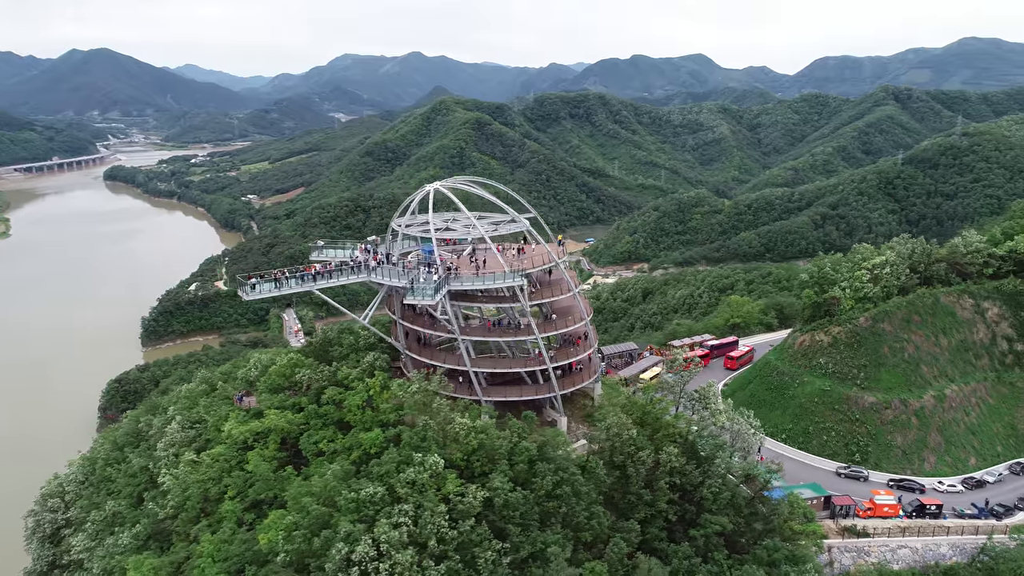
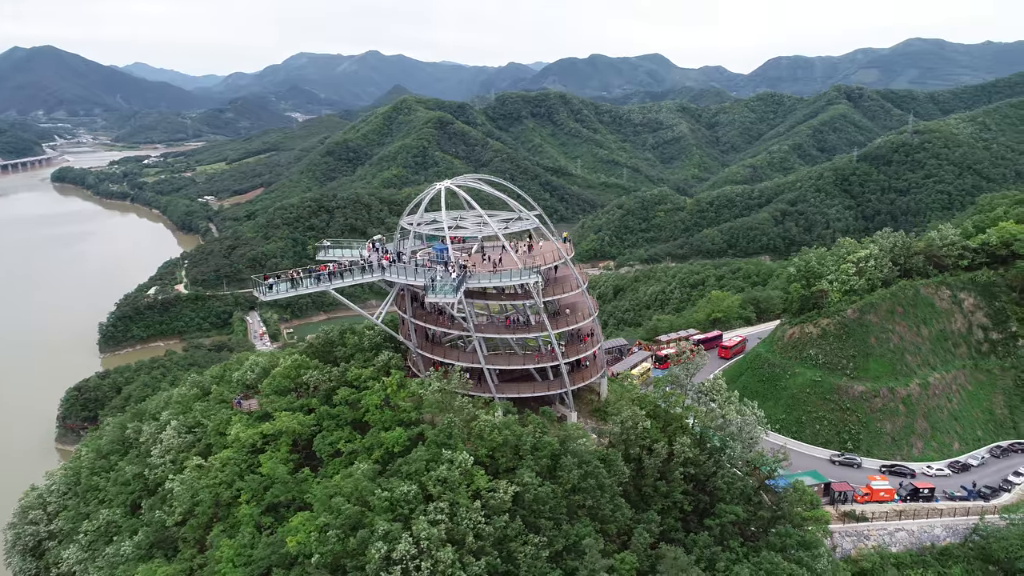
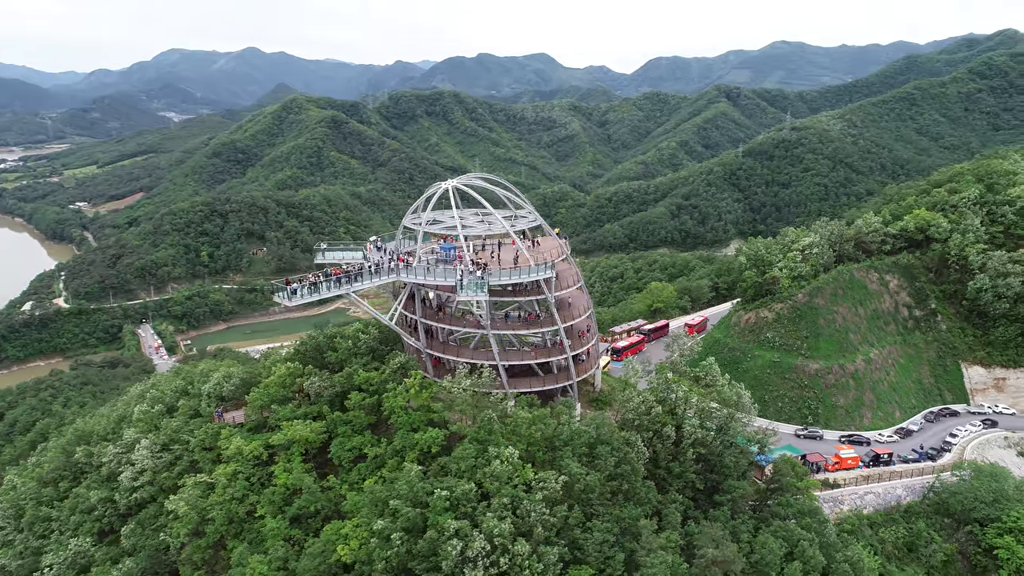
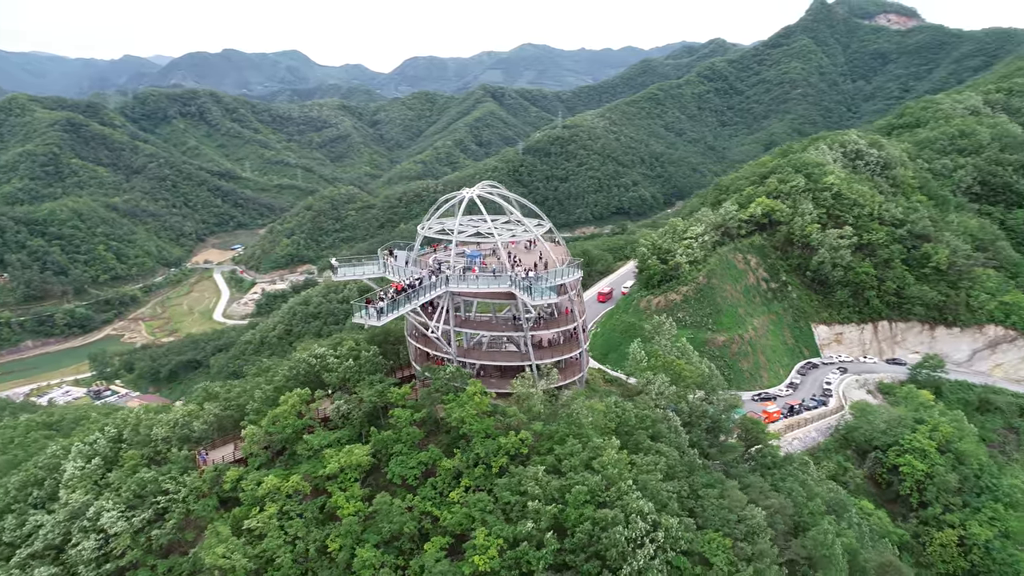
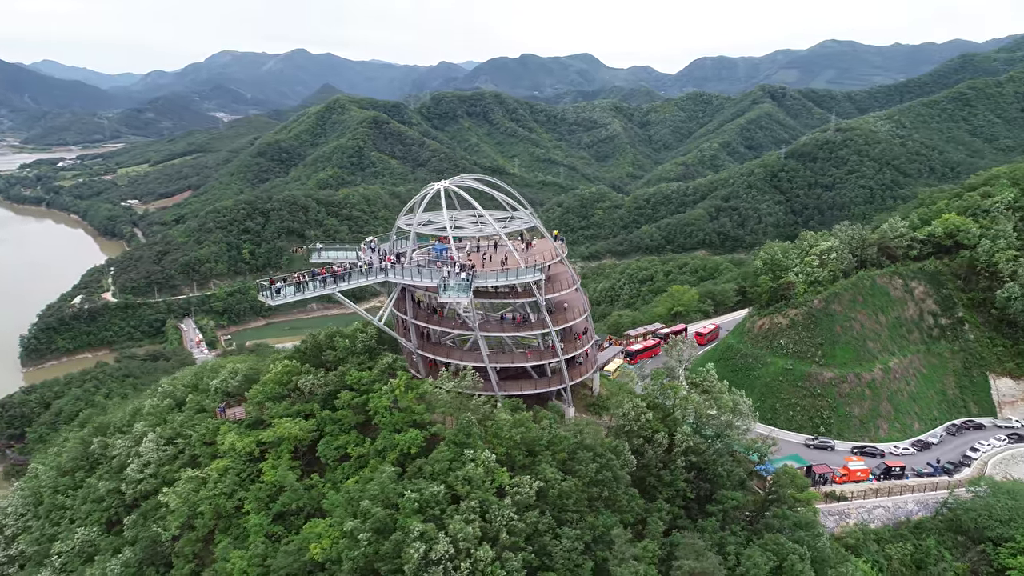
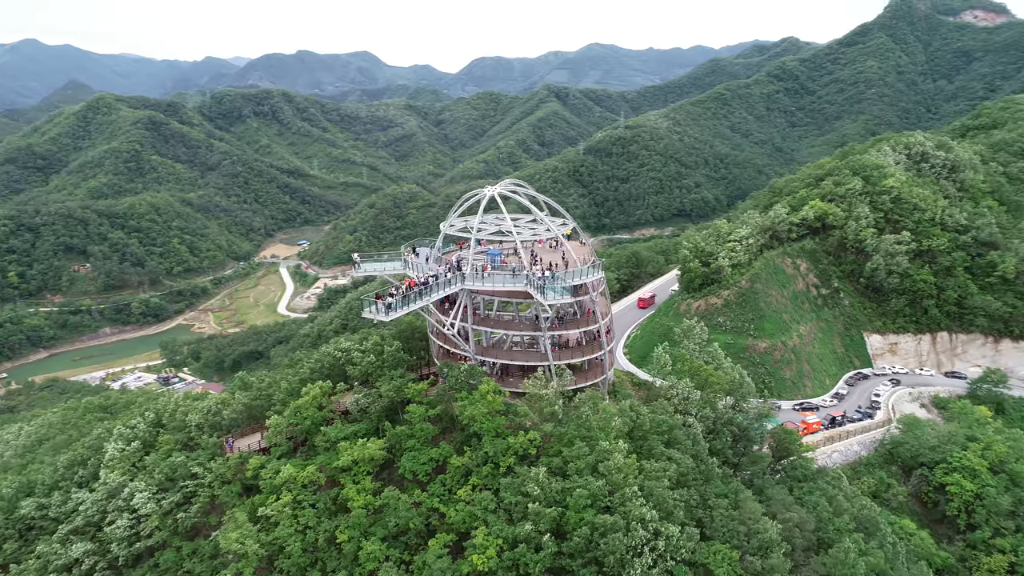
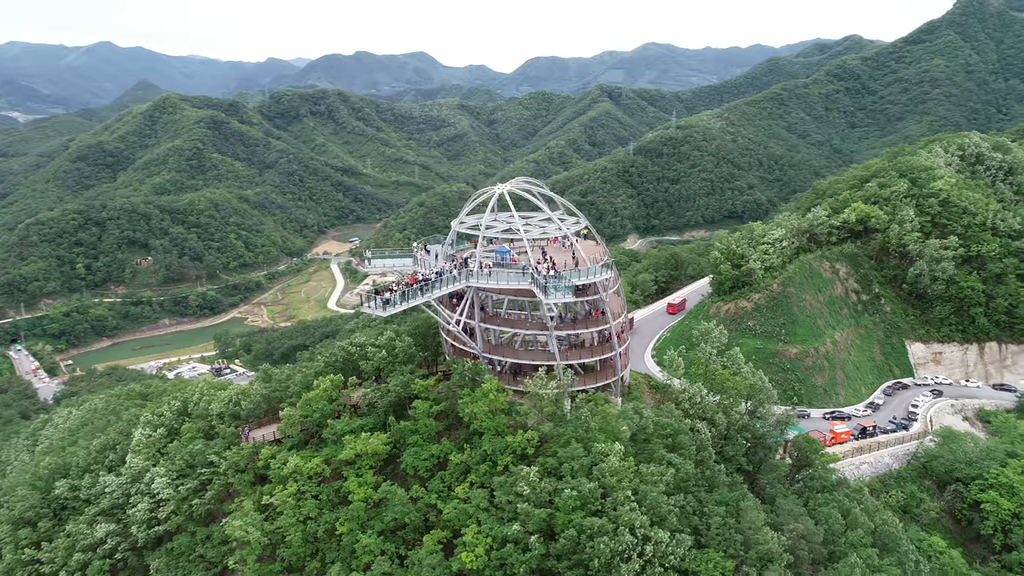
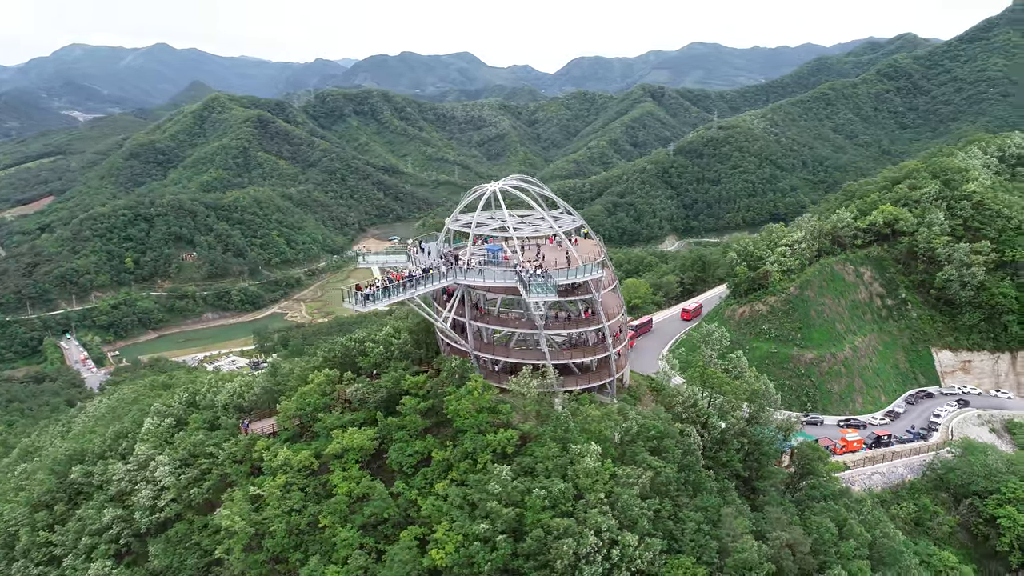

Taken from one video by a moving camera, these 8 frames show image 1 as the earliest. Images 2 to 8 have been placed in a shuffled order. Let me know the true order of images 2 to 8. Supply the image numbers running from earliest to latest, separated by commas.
2, 5, 3, 8, 7, 6, 4
